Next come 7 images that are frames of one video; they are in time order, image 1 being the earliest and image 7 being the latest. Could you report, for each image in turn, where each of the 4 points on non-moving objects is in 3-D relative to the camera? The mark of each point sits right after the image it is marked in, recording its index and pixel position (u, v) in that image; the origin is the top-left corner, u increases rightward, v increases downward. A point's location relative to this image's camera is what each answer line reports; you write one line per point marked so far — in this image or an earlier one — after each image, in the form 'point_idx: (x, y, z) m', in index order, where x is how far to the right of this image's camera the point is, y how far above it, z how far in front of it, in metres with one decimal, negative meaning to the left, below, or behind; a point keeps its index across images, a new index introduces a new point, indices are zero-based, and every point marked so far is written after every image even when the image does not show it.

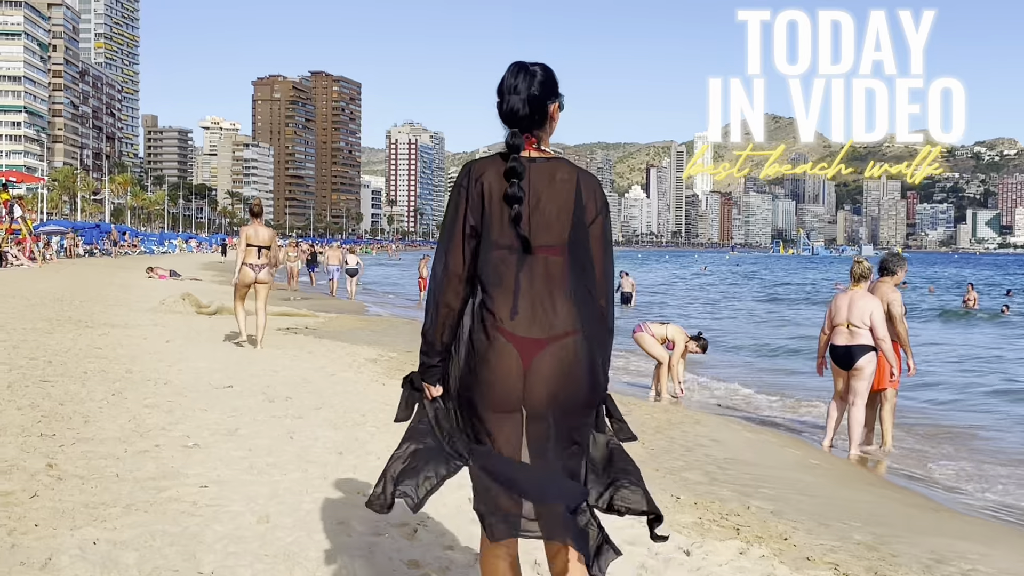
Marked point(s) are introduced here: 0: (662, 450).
0: (+0.9, -1.0, +7.5) m
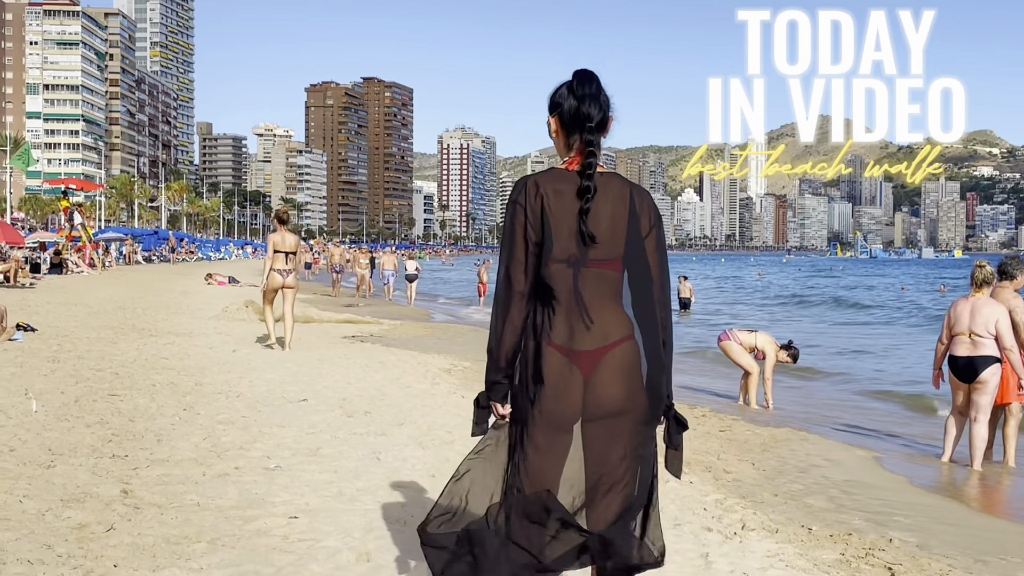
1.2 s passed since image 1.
0: (+1.5, -1.0, +7.0) m
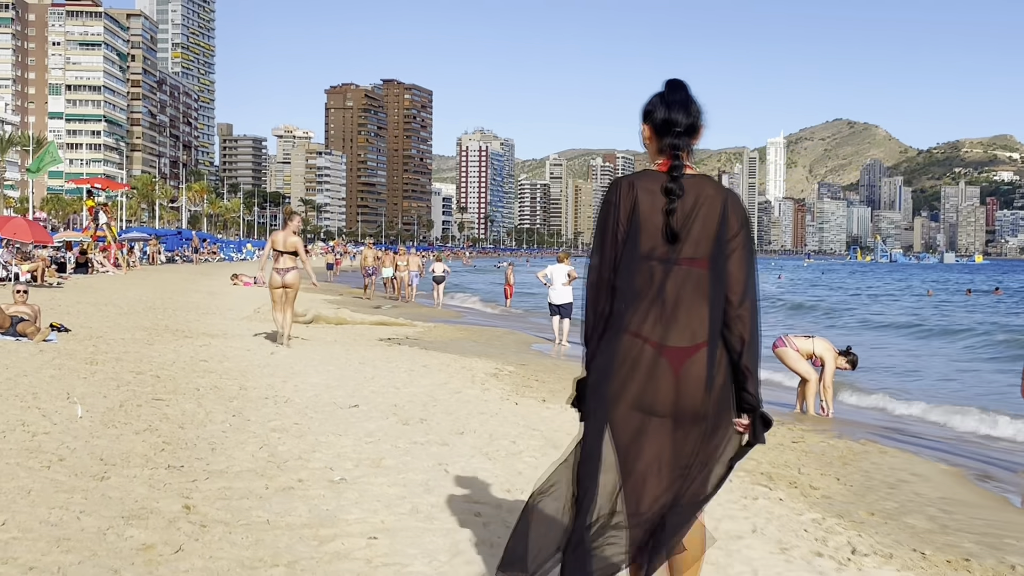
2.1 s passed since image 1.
0: (+1.9, -1.1, +6.6) m
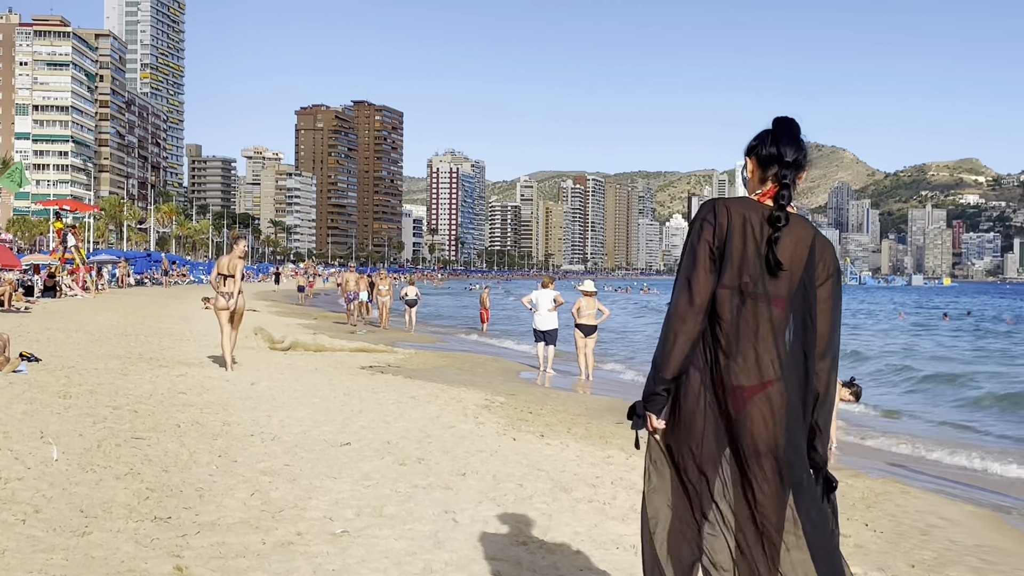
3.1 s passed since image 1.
0: (+1.9, -1.2, +6.2) m
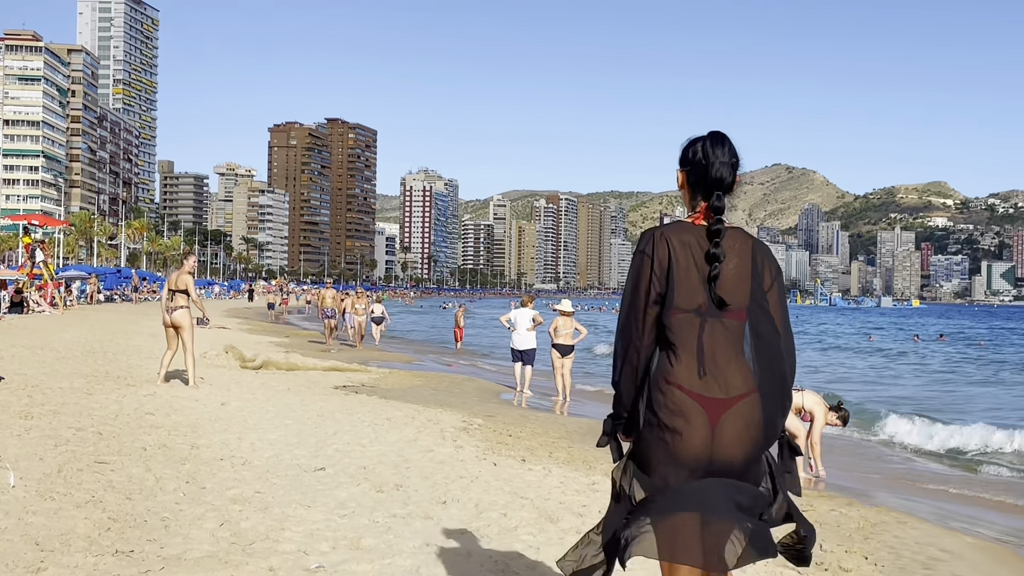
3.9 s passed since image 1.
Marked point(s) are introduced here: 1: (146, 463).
0: (+1.8, -1.3, +5.9) m
1: (-2.2, -1.0, +7.4) m
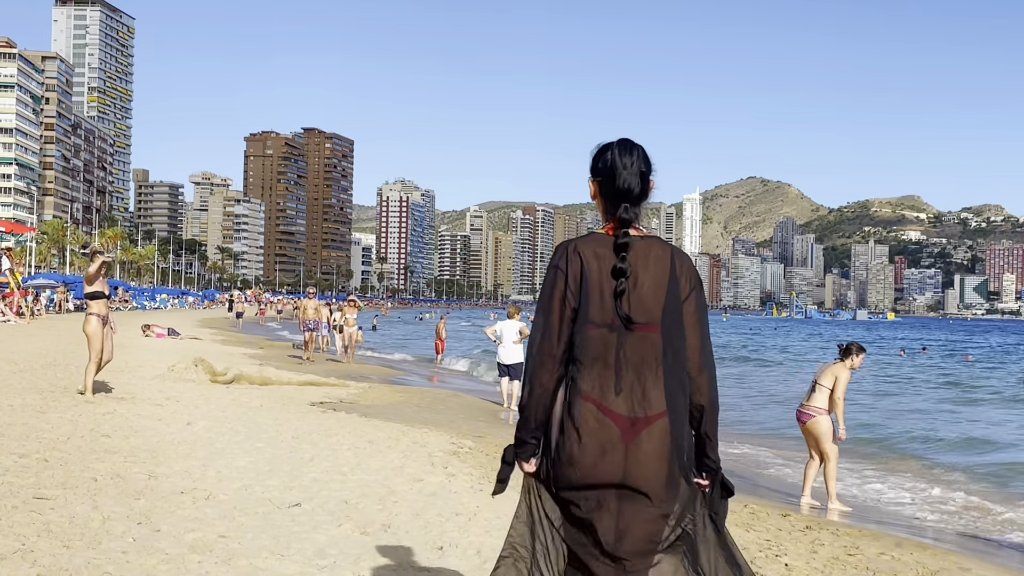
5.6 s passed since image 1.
0: (+1.9, -1.4, +5.0) m
1: (-2.1, -1.1, +6.4) m
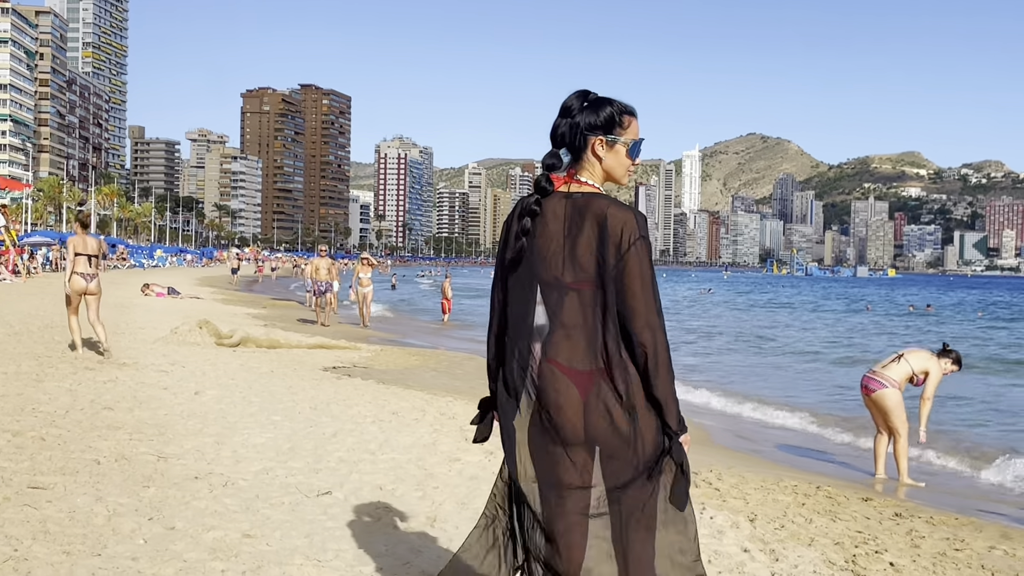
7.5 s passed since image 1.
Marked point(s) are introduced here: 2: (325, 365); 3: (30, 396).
0: (+2.1, -1.2, +4.2) m
1: (-1.9, -0.9, +5.6) m
2: (-2.1, -0.9, +14.1) m
3: (-3.5, -0.8, +8.9) m
